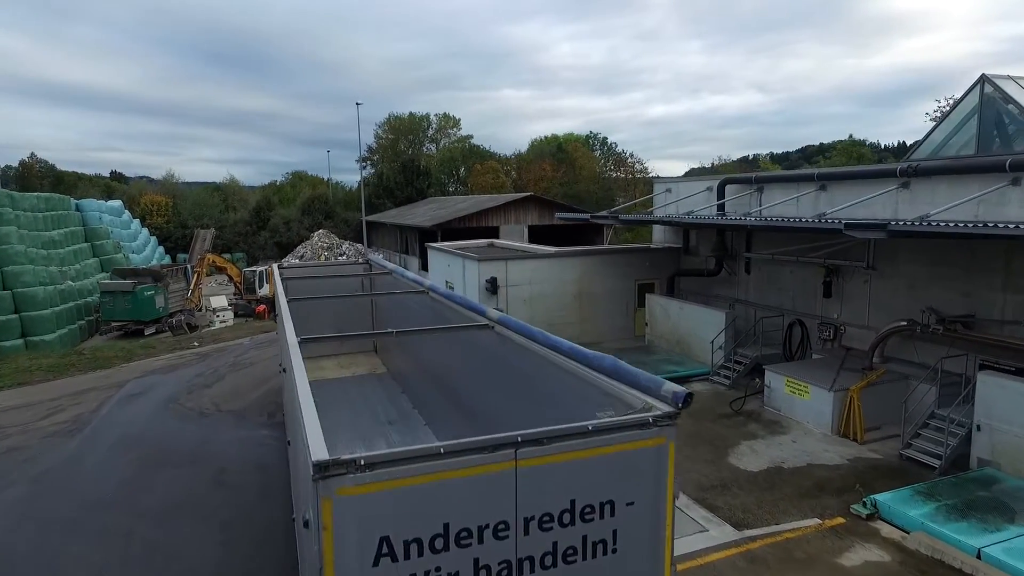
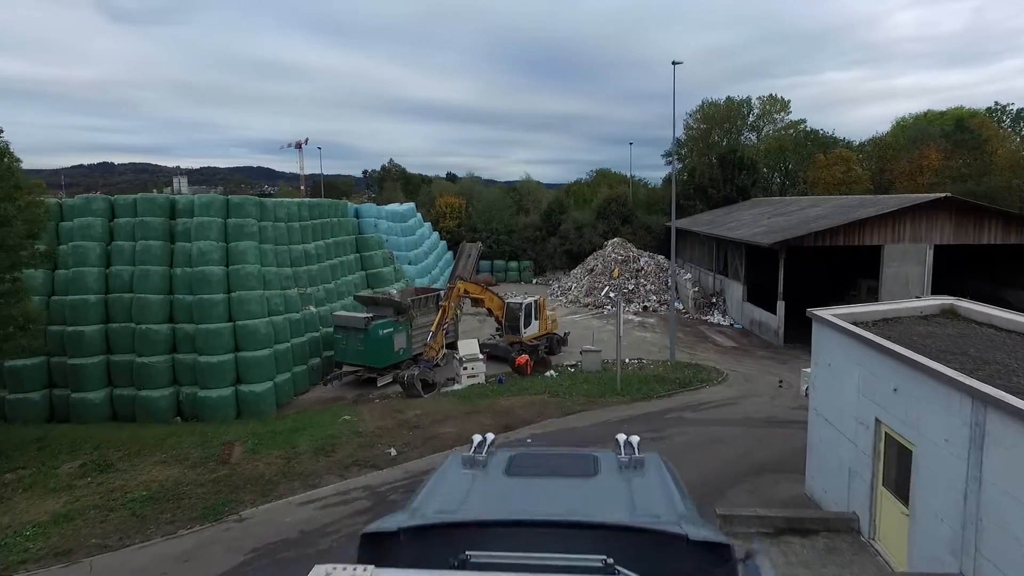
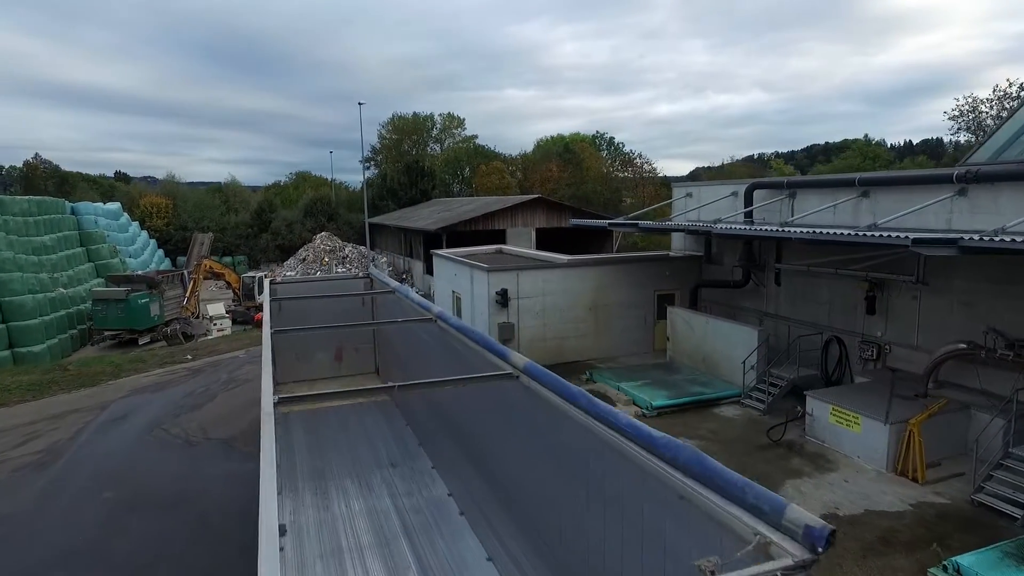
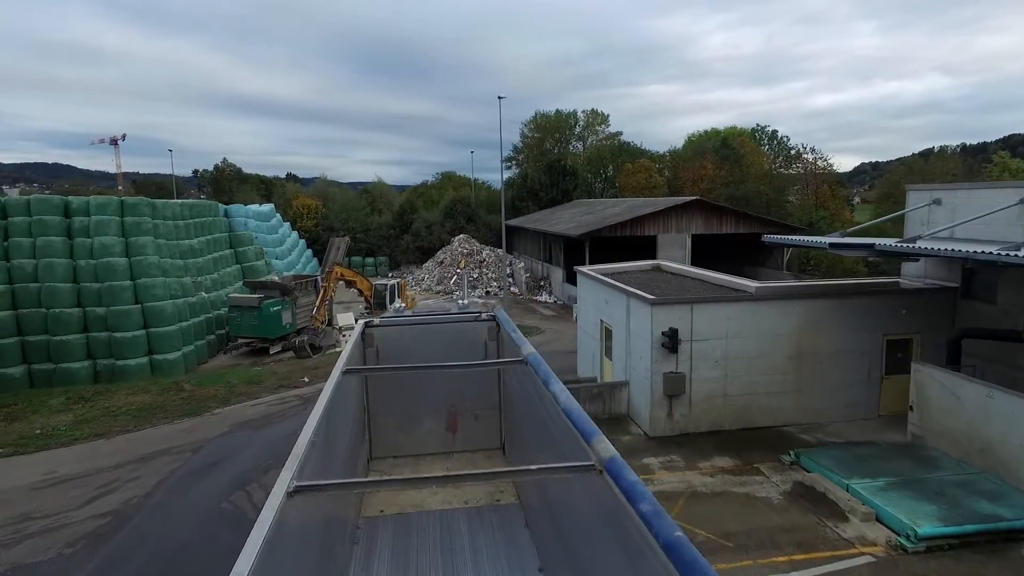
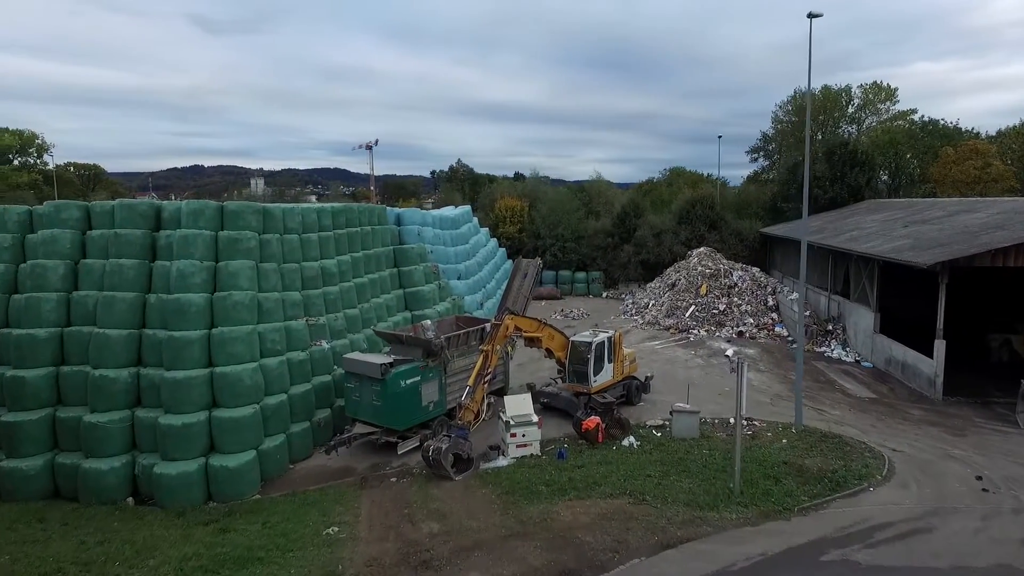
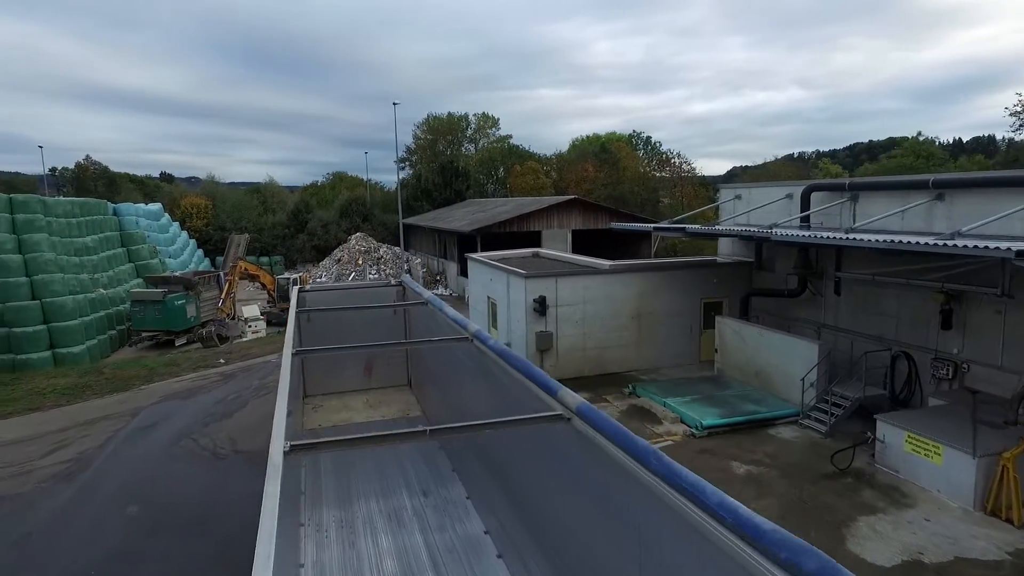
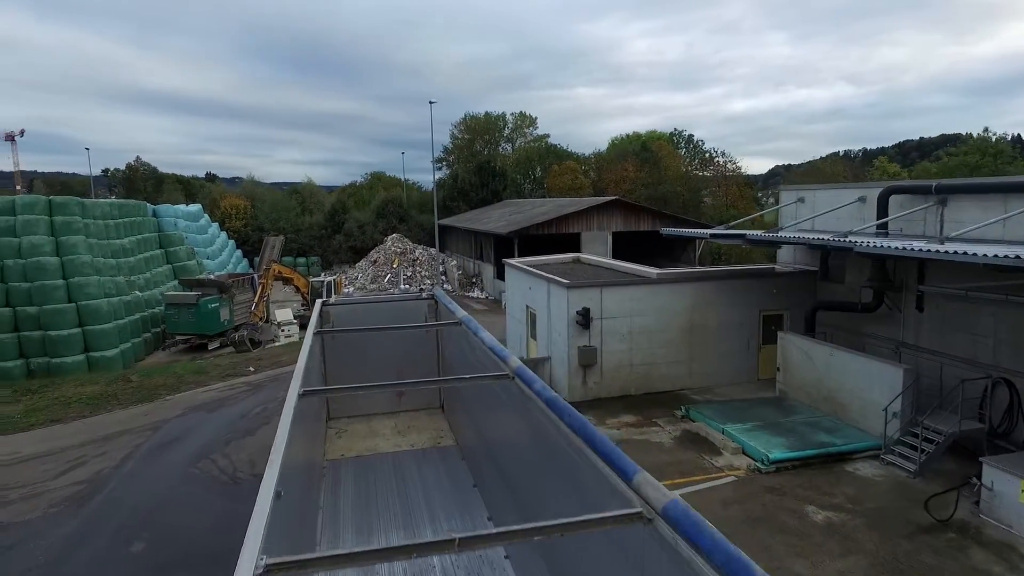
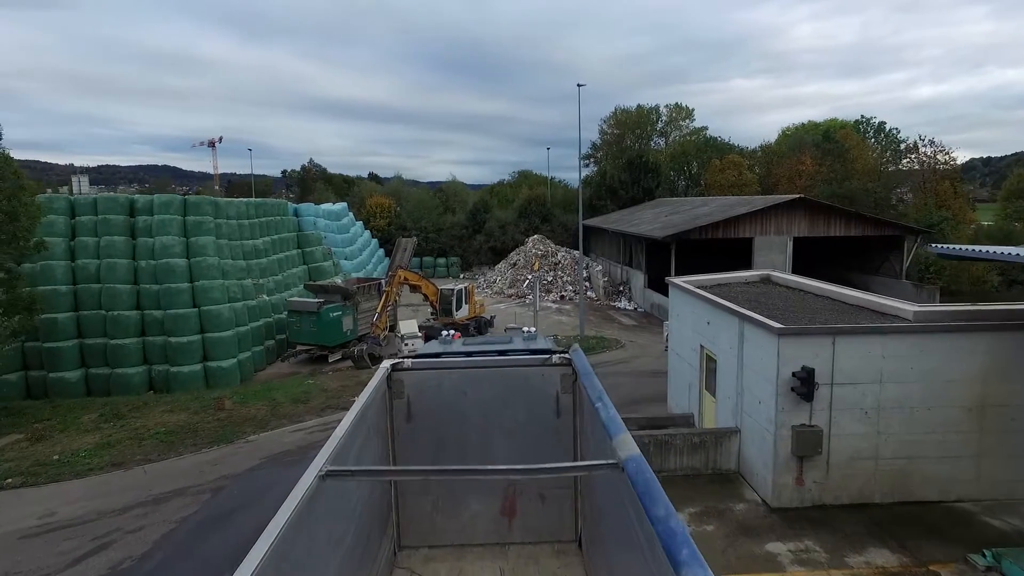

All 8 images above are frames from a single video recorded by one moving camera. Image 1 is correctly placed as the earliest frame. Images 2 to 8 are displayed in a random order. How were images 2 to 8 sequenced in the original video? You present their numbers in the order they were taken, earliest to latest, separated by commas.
3, 6, 7, 4, 8, 2, 5
